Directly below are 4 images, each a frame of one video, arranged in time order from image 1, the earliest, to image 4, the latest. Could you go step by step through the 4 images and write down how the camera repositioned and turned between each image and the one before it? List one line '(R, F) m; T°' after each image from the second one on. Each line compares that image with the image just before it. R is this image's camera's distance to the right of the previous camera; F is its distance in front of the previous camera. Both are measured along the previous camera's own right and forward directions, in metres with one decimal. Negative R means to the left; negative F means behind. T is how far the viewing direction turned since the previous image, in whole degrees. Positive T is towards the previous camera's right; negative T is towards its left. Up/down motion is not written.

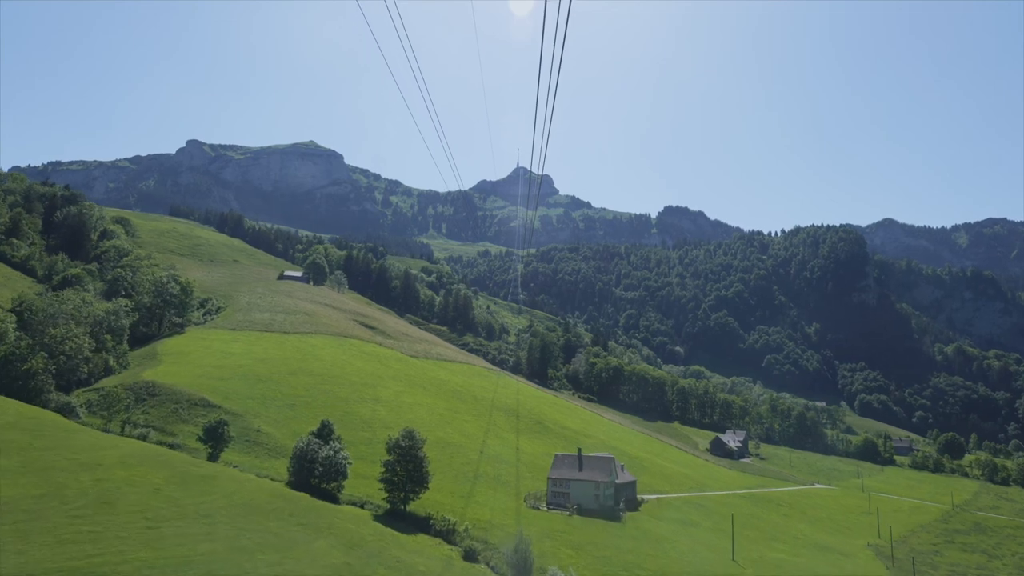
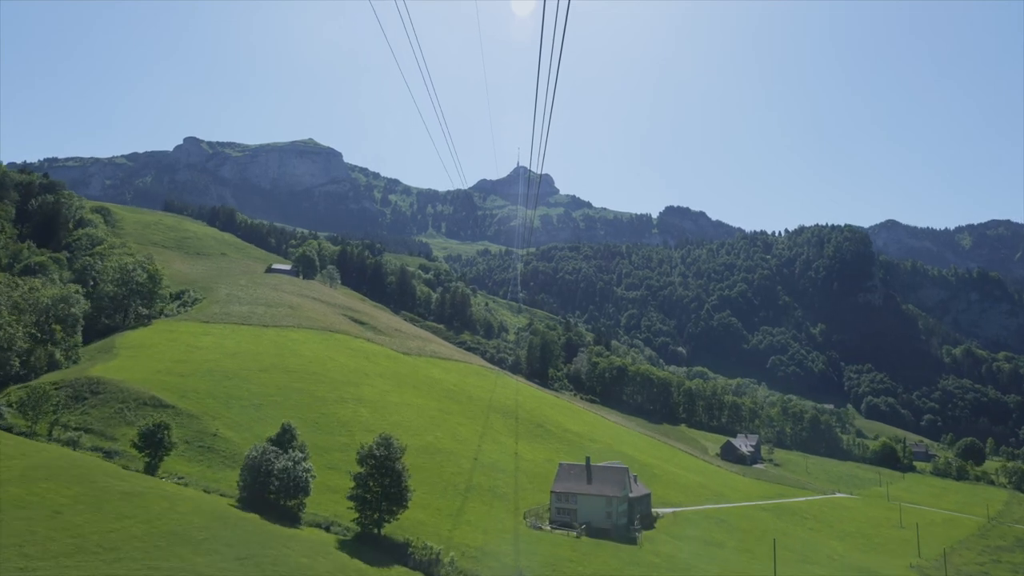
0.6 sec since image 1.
(+0.1, +7.4) m; 0°
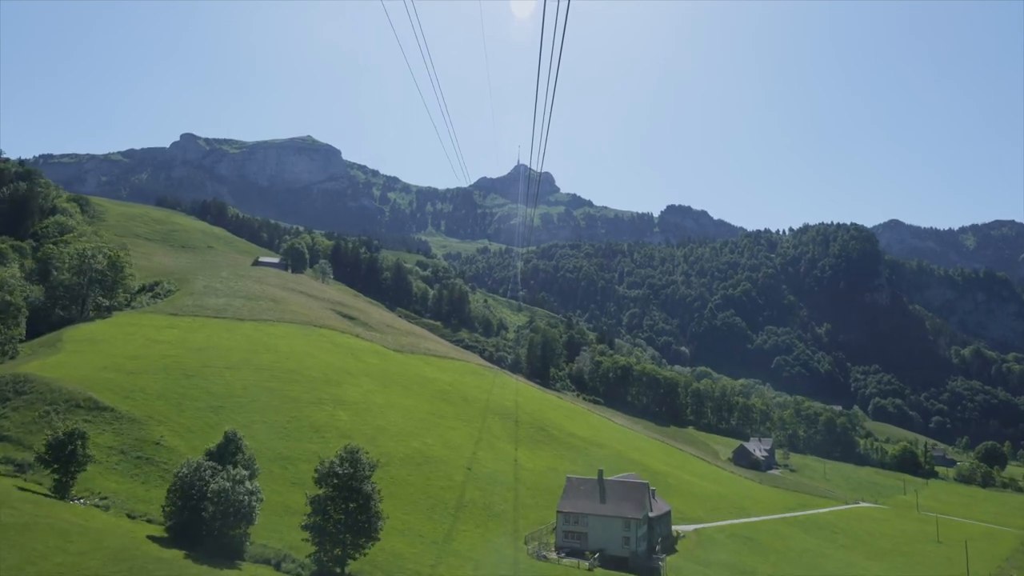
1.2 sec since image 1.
(0.0, +7.3) m; 0°
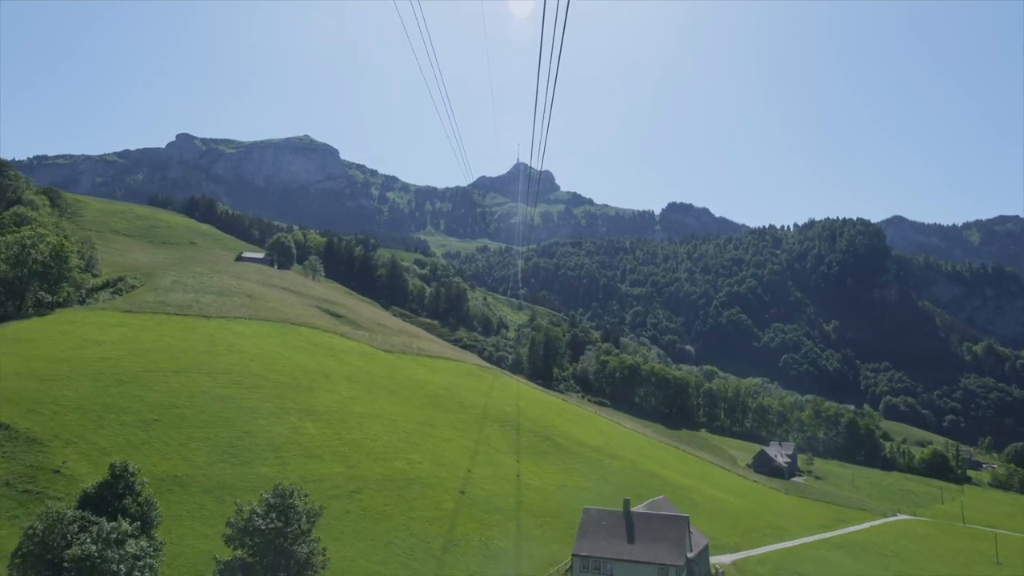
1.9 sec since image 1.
(0.0, +8.6) m; 0°
